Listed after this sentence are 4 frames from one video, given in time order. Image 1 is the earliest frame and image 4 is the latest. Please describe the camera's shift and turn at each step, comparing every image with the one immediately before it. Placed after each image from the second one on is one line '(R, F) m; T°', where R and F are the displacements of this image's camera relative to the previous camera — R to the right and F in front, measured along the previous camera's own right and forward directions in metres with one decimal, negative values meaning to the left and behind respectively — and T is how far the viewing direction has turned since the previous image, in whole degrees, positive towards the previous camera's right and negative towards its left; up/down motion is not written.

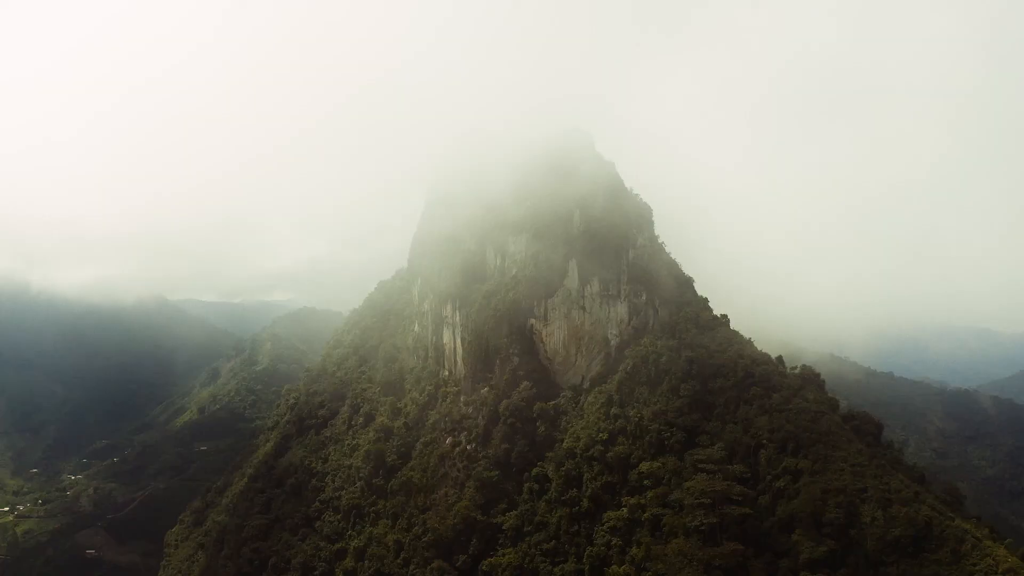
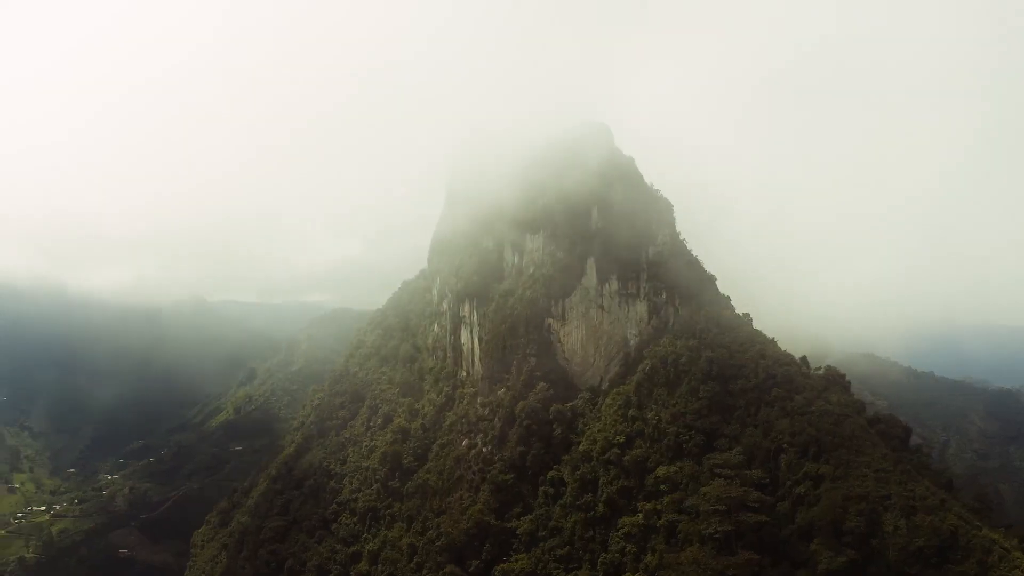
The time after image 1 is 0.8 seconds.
(+0.9, +0.7) m; -2°
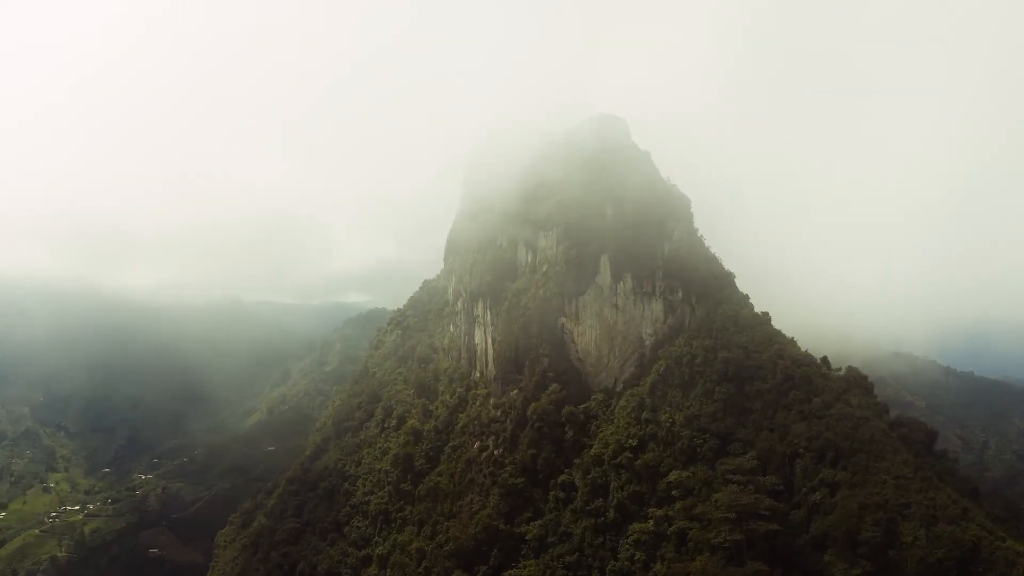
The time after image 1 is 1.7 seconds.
(+1.2, +0.8) m; -2°
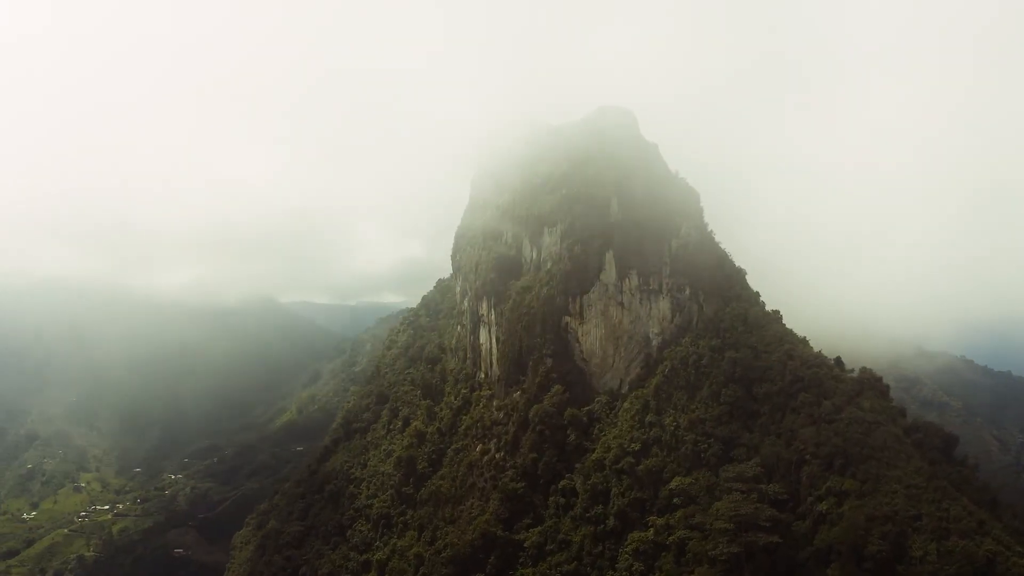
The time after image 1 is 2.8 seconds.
(+1.8, +1.2) m; -2°
